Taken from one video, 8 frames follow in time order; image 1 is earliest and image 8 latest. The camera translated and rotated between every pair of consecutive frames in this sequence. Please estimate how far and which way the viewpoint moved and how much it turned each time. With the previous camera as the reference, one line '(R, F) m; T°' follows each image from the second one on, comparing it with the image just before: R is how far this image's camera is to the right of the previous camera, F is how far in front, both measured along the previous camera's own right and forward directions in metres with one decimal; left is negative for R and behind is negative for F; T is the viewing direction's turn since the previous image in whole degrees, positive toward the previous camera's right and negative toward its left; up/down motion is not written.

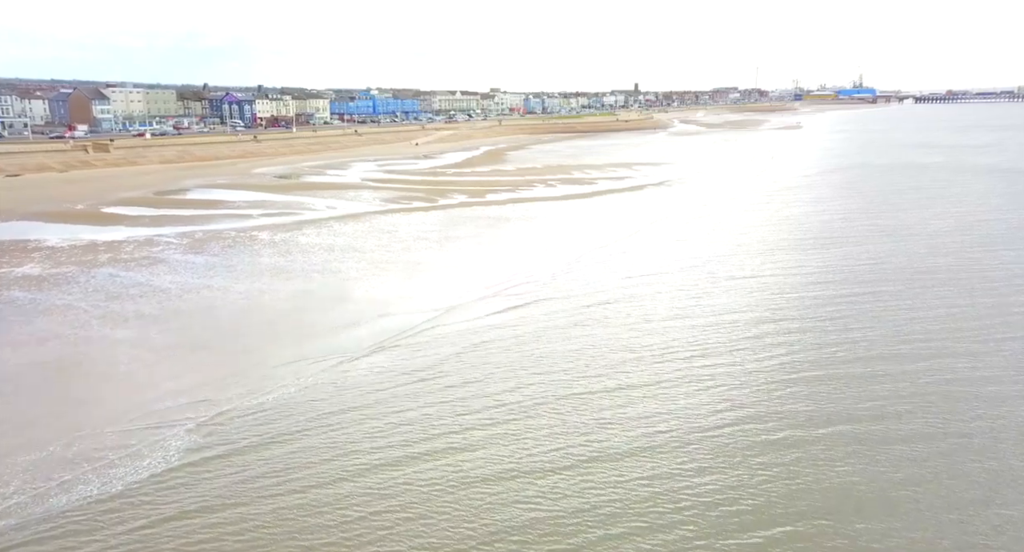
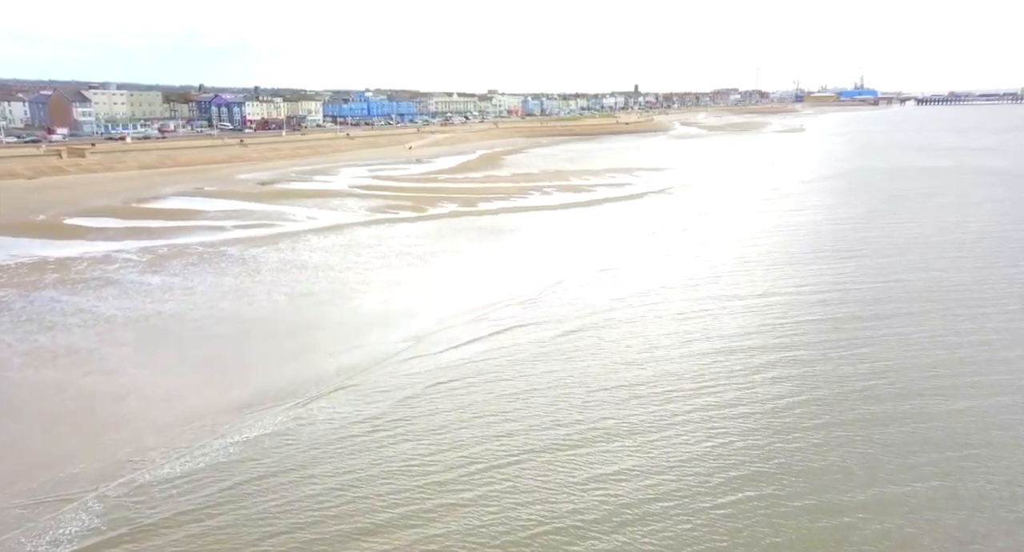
(+0.2, +0.8) m; 0°
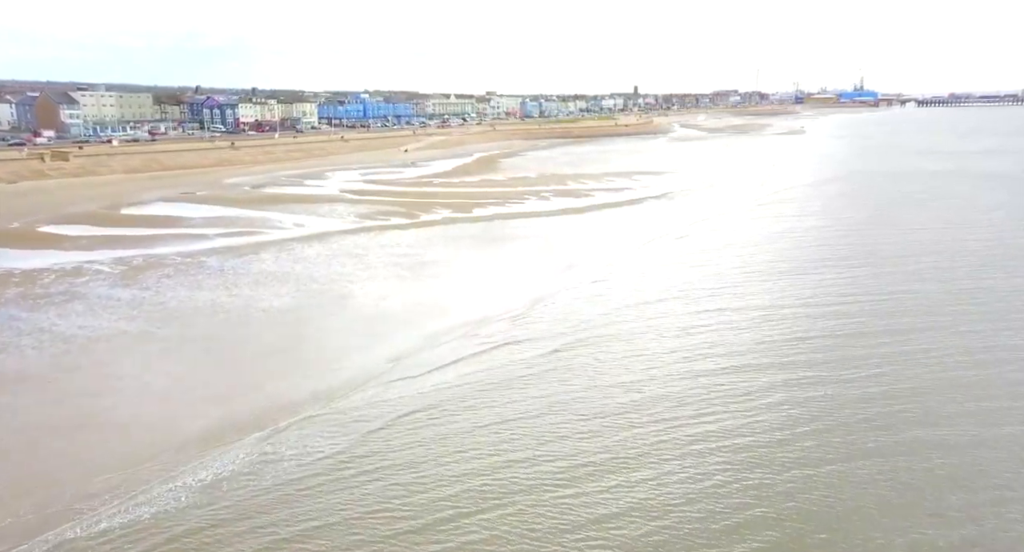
(+0.1, +0.5) m; 0°
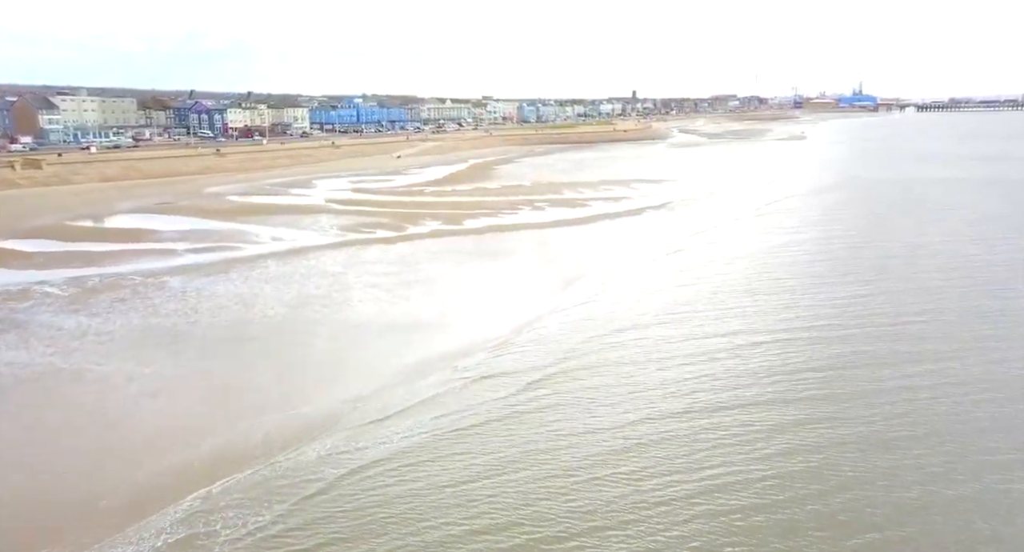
(+0.1, +0.7) m; 0°
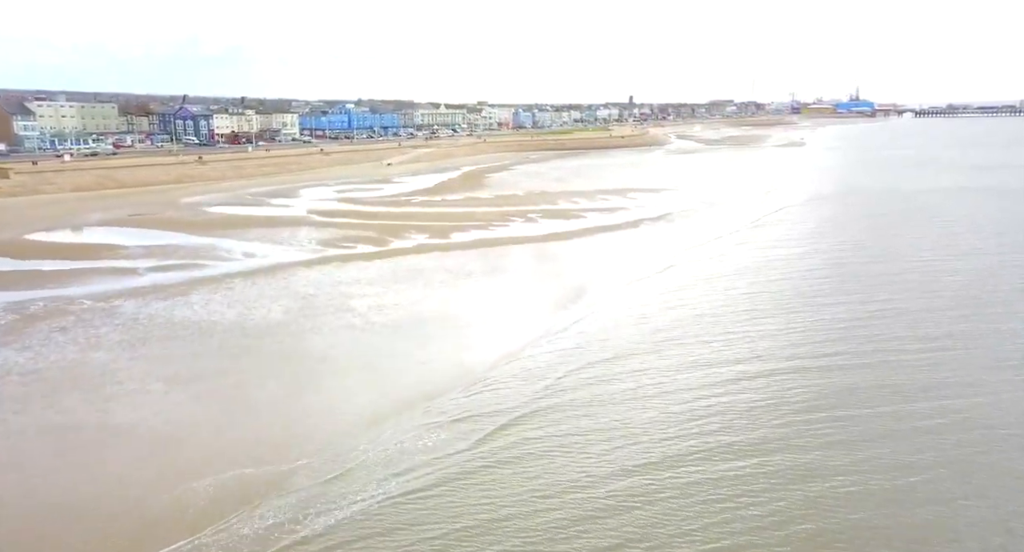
(+0.1, +0.8) m; 0°
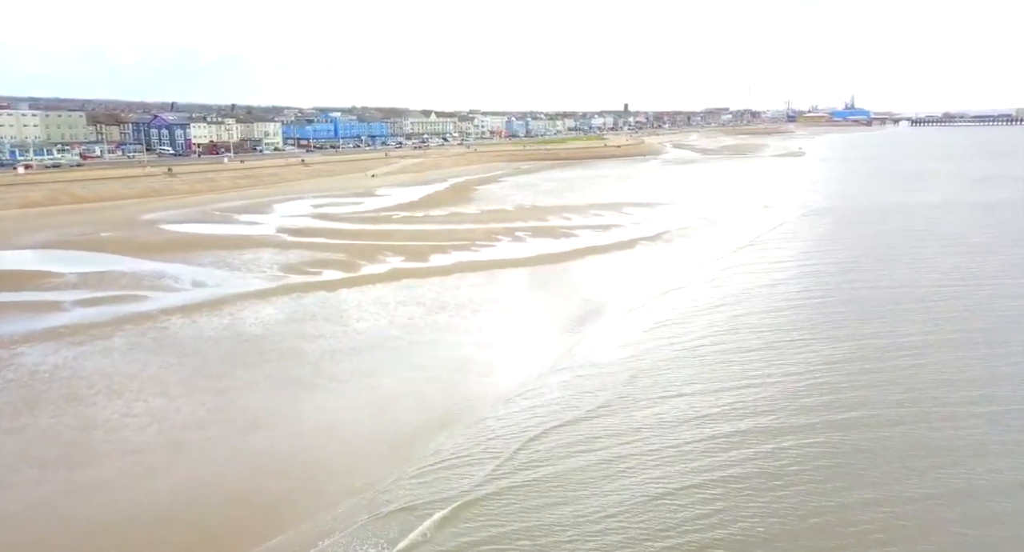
(+0.2, +1.2) m; 0°
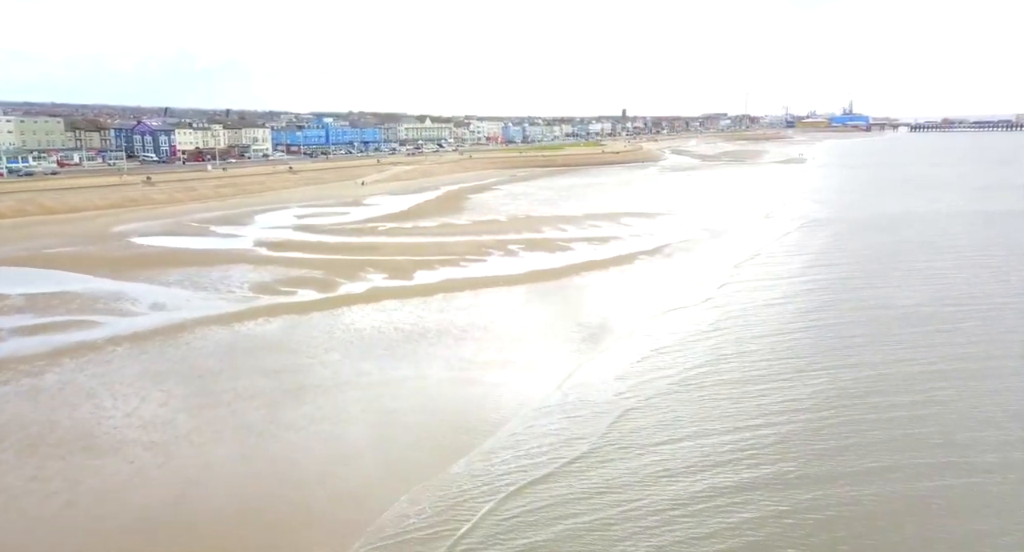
(+0.1, +0.8) m; 0°
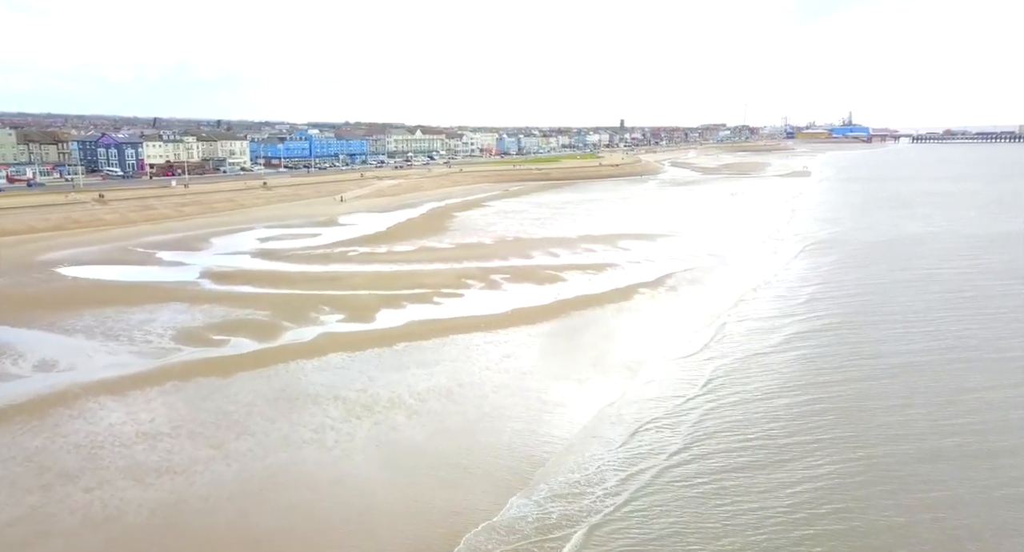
(+0.3, +1.7) m; 0°
